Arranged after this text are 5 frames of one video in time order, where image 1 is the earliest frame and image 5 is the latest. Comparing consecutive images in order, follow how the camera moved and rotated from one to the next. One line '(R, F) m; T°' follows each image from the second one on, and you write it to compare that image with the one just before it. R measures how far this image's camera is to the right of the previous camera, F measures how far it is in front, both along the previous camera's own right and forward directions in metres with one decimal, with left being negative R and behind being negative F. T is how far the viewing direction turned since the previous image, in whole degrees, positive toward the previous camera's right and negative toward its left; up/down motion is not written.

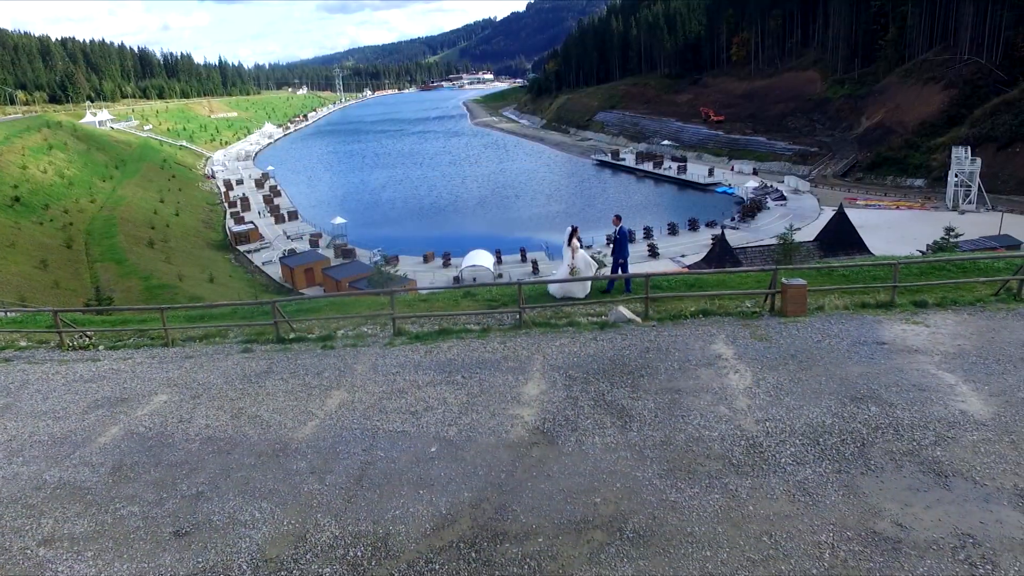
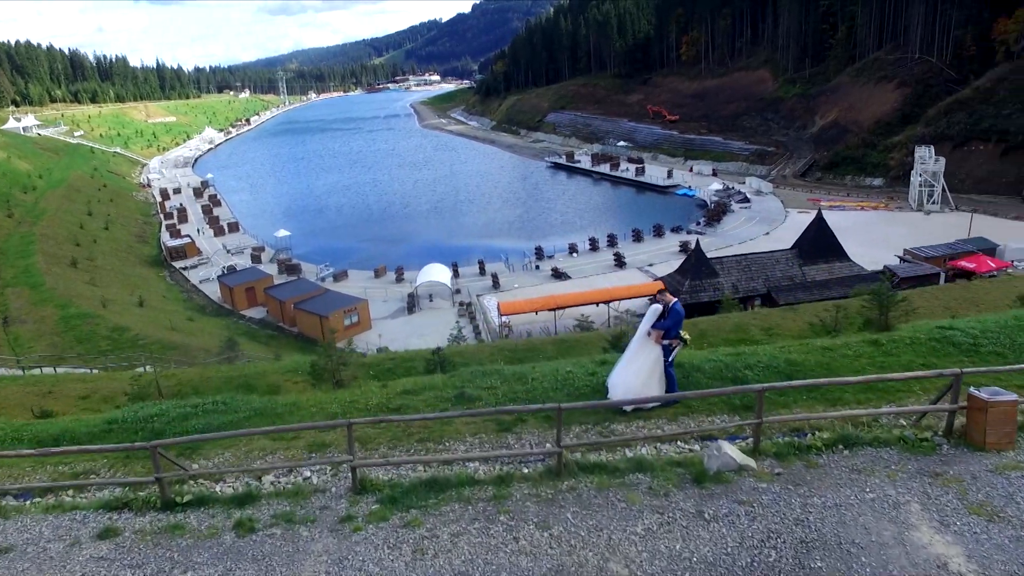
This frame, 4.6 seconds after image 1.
(-0.6, +3.7) m; +4°
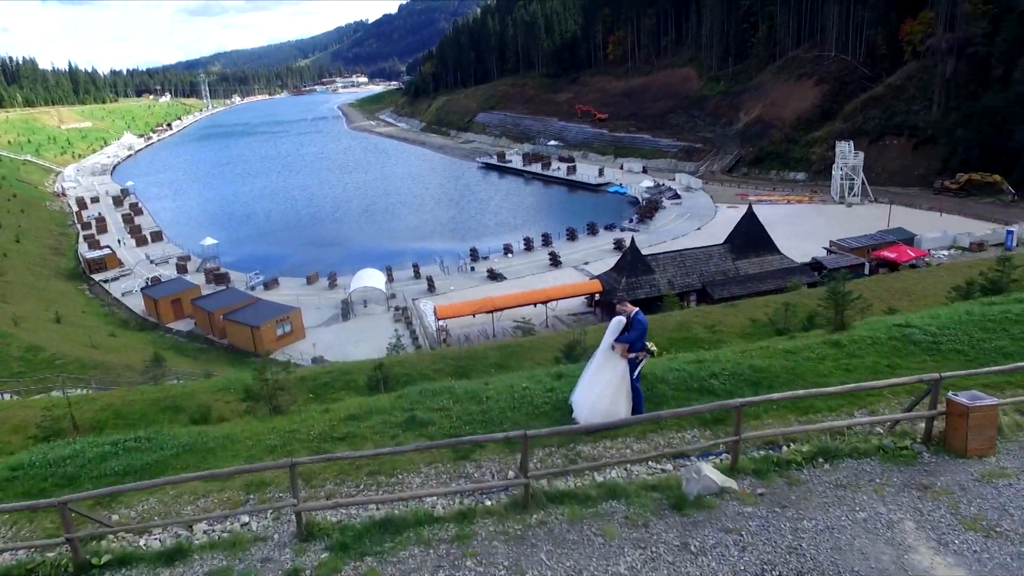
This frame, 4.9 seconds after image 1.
(-0.2, +0.5) m; +5°
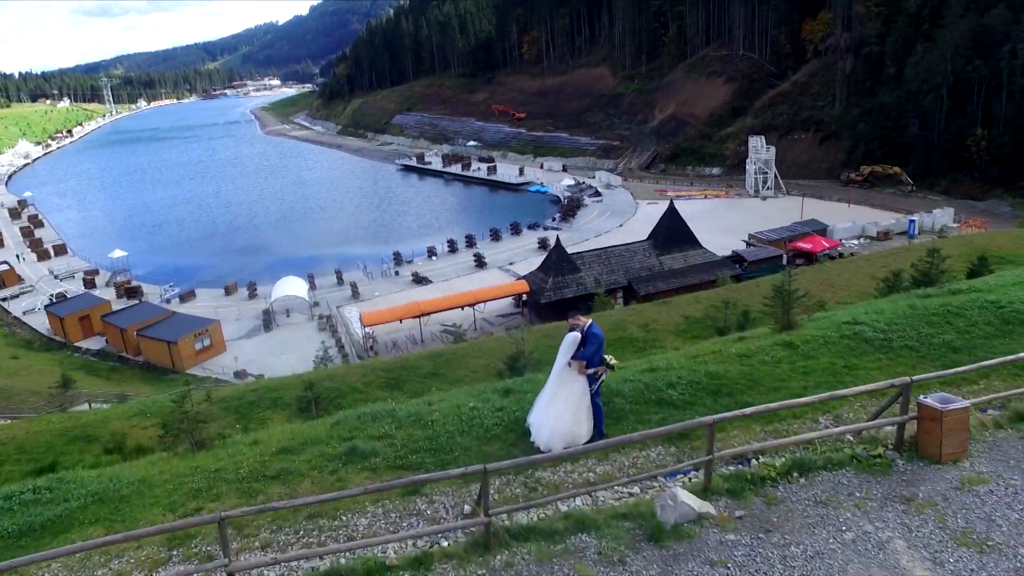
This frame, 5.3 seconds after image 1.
(-0.2, +0.5) m; +6°
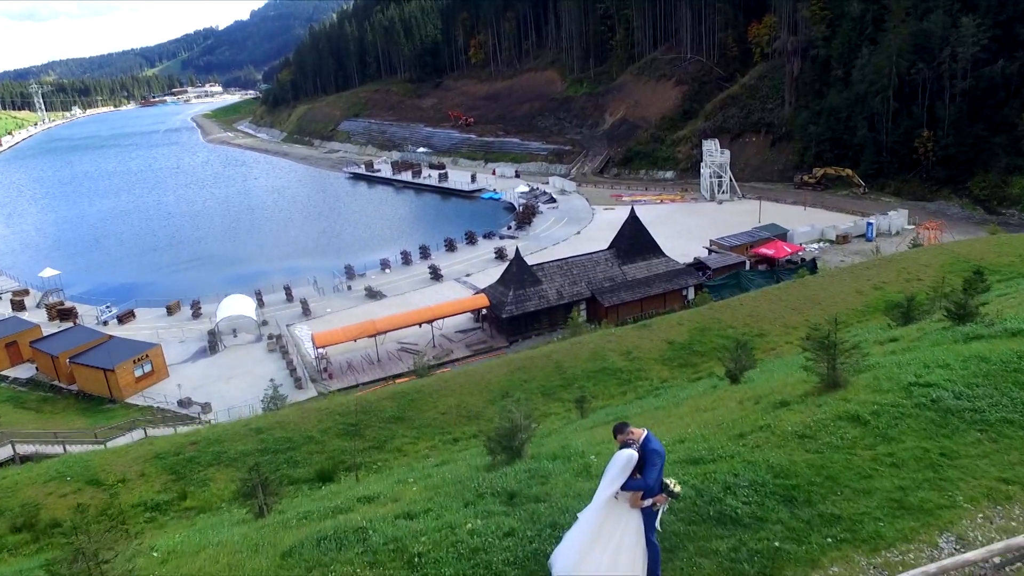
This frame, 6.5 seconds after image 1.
(-0.4, +1.8) m; +4°
